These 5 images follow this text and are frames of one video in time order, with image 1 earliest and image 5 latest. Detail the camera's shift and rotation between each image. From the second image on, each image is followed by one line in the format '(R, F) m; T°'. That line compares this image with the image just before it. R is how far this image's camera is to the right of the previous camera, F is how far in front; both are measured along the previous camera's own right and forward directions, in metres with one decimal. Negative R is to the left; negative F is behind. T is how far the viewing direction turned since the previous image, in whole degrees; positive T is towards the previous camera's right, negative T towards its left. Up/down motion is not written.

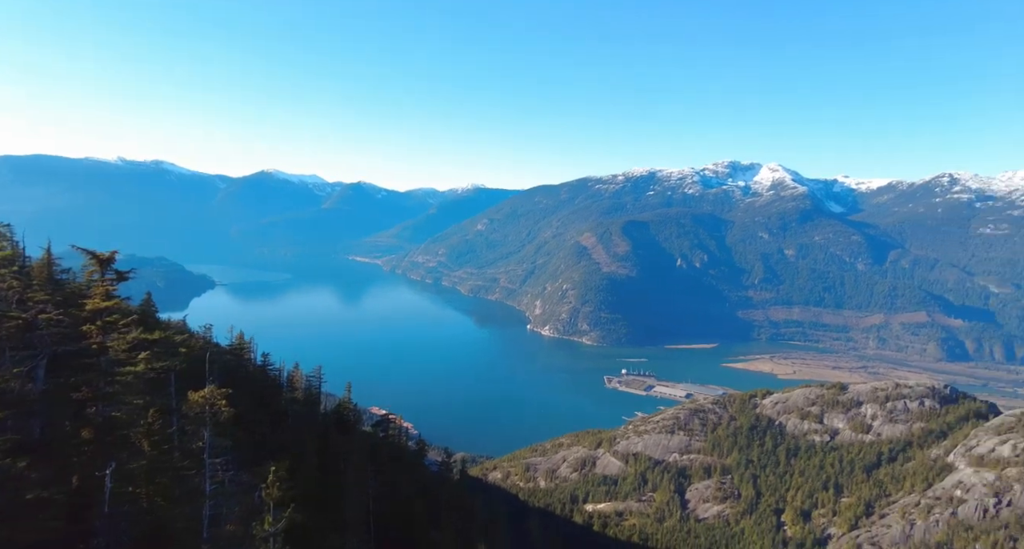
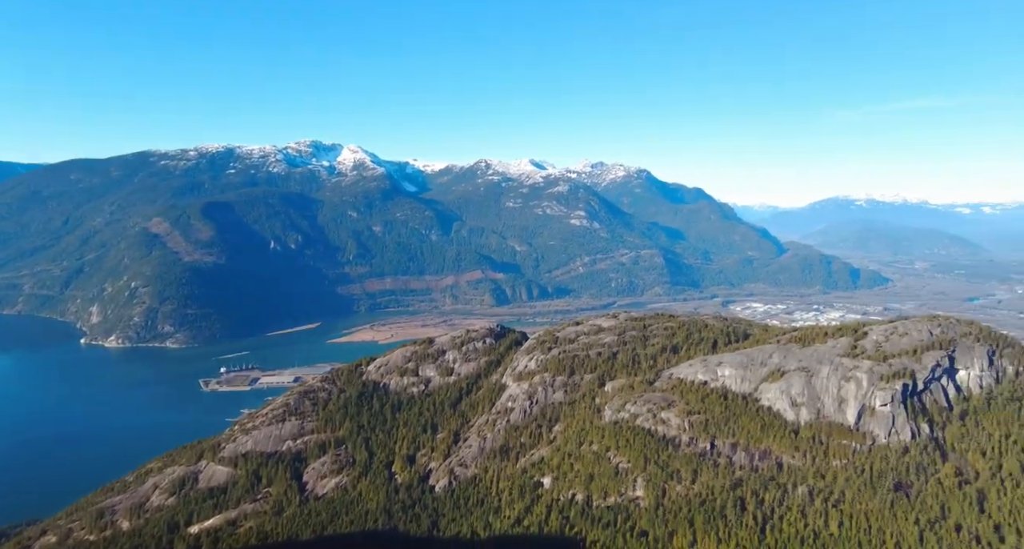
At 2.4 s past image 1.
(-1.9, -15.7) m; +34°
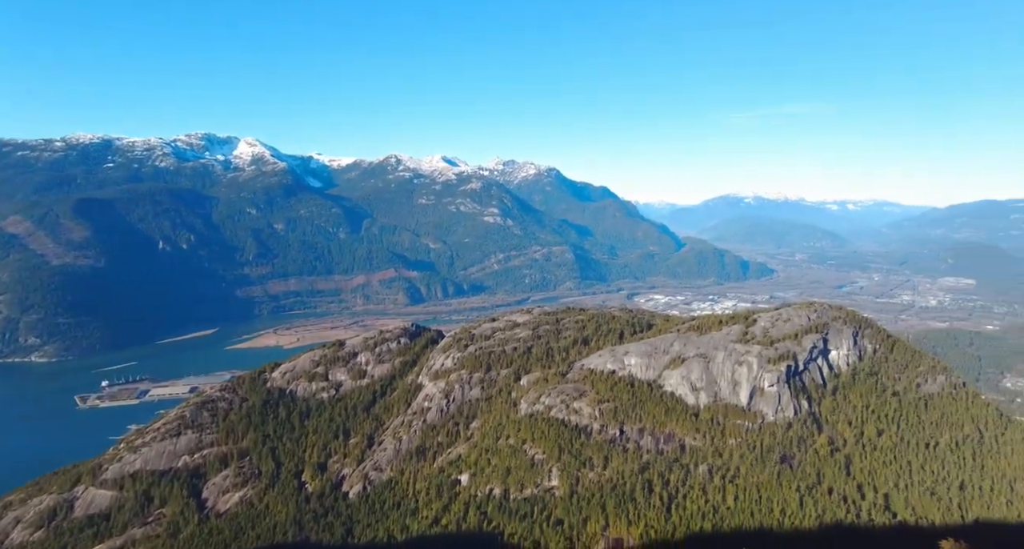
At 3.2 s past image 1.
(0.0, -0.8) m; +8°
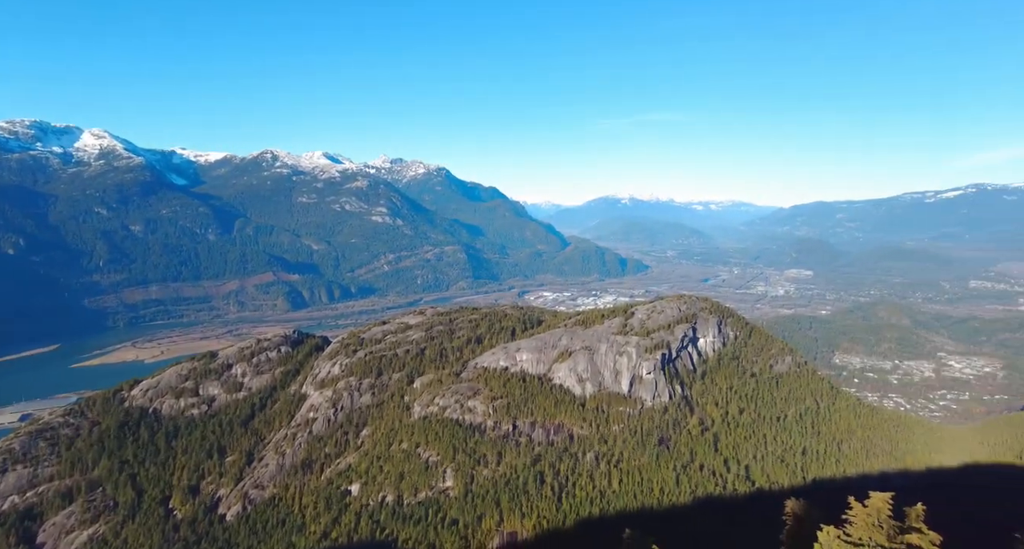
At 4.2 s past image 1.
(-3.4, +0.1) m; +11°
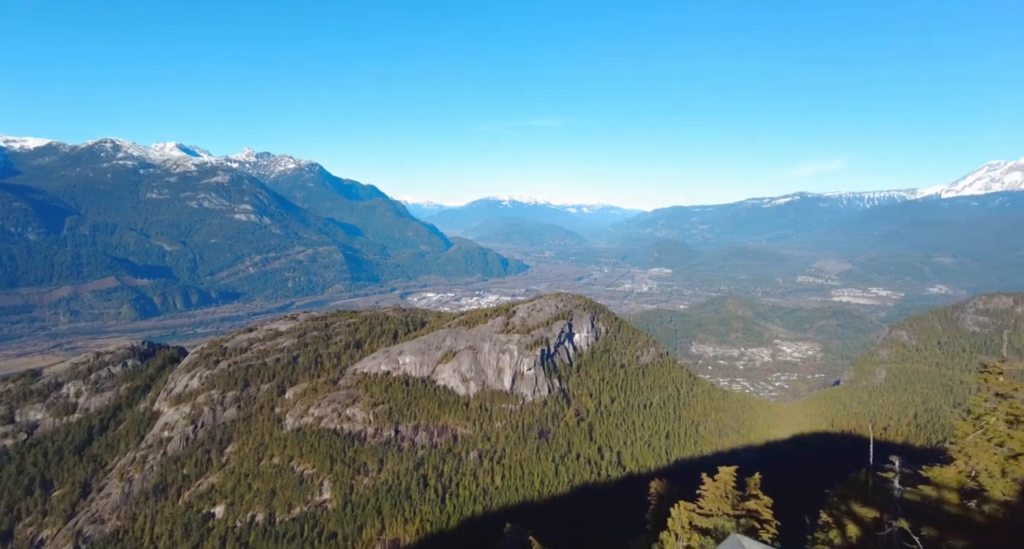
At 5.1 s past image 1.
(-8.2, +0.9) m; +14°
